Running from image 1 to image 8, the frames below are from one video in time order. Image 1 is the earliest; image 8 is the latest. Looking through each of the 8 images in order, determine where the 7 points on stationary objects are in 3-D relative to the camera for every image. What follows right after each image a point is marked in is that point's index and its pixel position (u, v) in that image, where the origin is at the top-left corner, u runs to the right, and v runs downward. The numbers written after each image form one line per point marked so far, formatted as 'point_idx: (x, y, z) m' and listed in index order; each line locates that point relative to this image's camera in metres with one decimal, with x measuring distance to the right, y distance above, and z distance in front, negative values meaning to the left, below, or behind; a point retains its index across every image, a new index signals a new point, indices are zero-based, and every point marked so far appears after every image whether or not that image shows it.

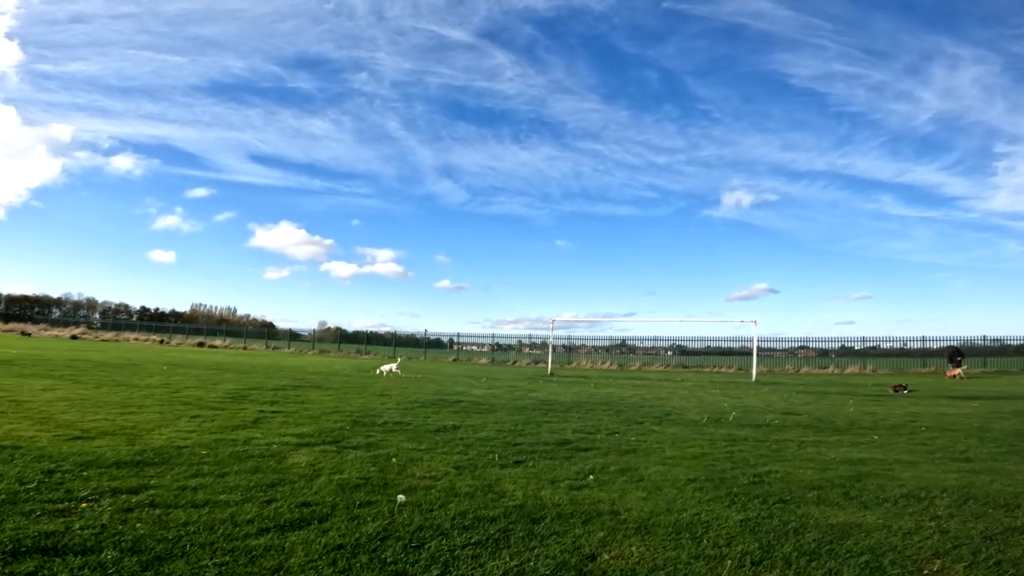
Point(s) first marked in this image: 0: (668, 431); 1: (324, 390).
0: (+2.5, -2.3, +11.5) m
1: (-5.3, -2.8, +19.9) m
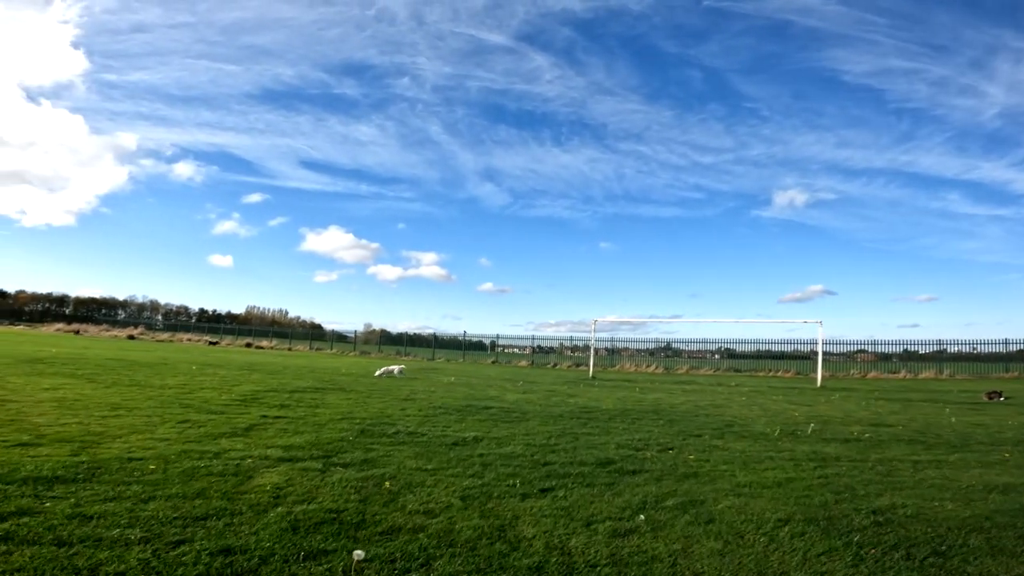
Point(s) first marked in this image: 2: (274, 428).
0: (+3.0, -2.1, +9.5) m
1: (-4.3, -2.7, +18.4) m
2: (-3.6, -2.1, +10.6) m
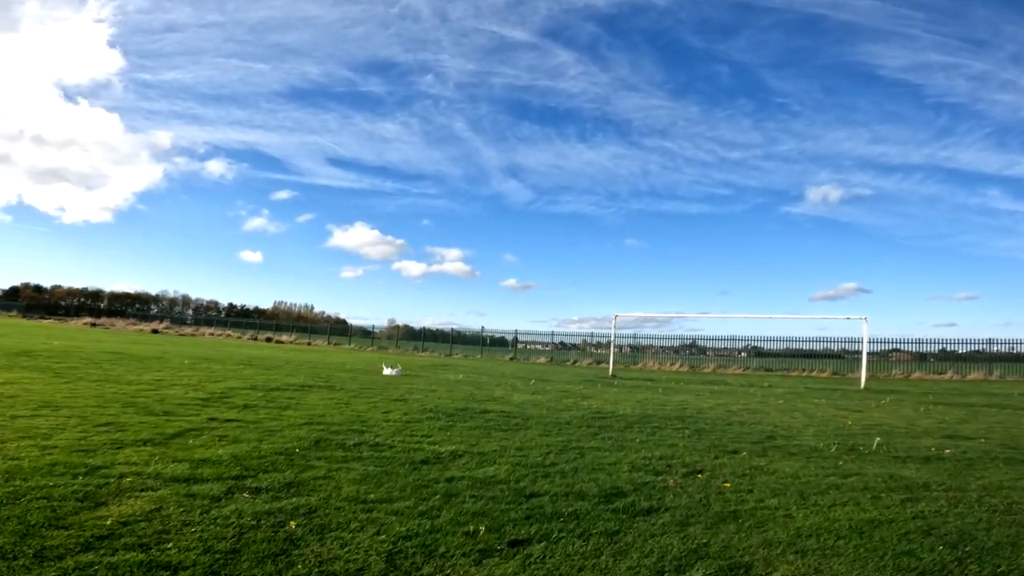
0: (+2.8, -1.9, +7.4) m
1: (-4.1, -2.3, +16.5) m
2: (-3.7, -1.8, +8.7) m
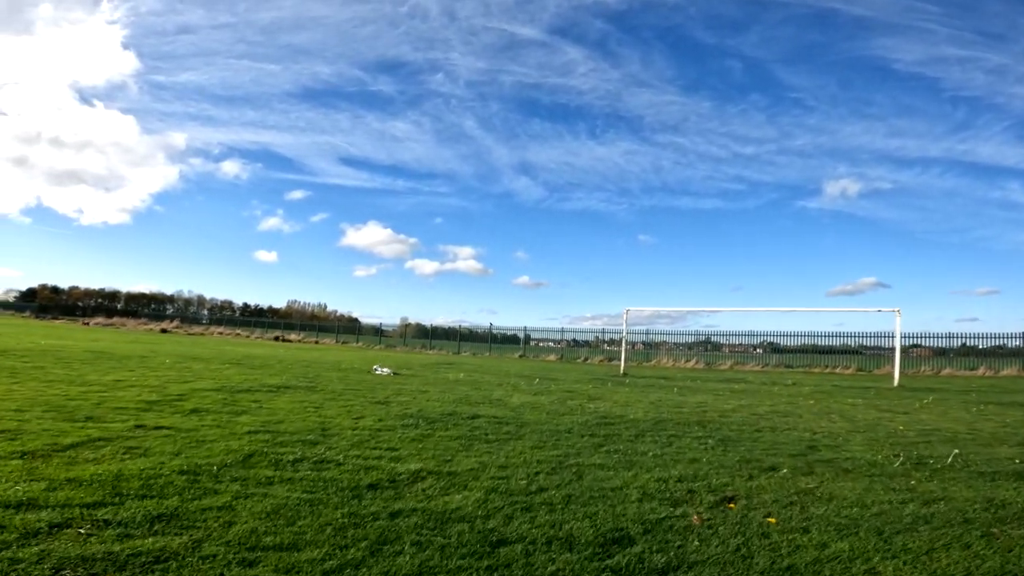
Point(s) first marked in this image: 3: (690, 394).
0: (+2.6, -1.6, +5.6) m
1: (-4.2, -2.1, +14.9) m
2: (-3.9, -1.6, +7.1) m
3: (+4.7, -2.8, +18.9) m
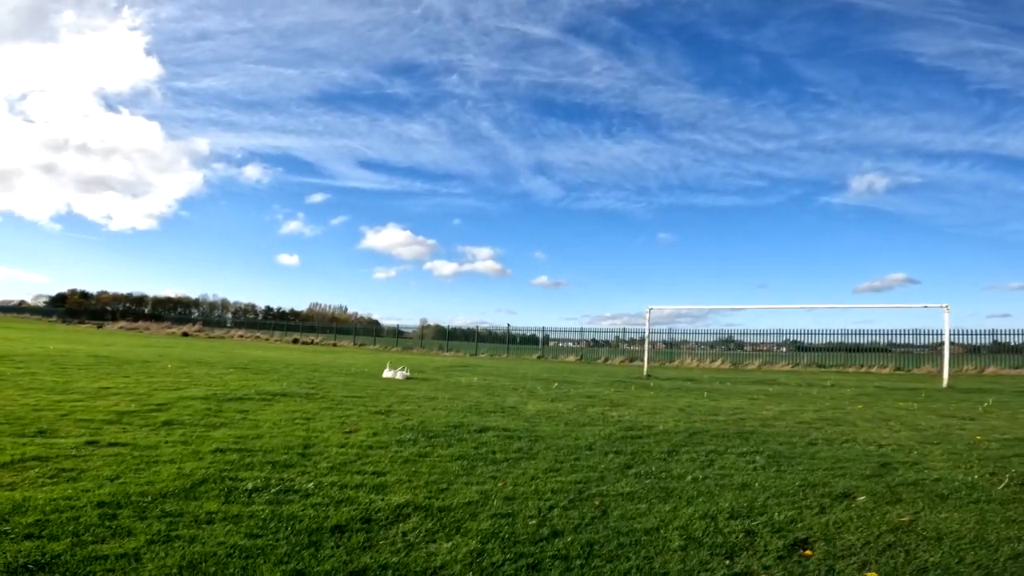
0: (+2.6, -1.5, +4.3) m
1: (-3.9, -2.1, +13.7) m
2: (-3.8, -1.6, +5.9) m
3: (+5.1, -2.7, +17.4) m
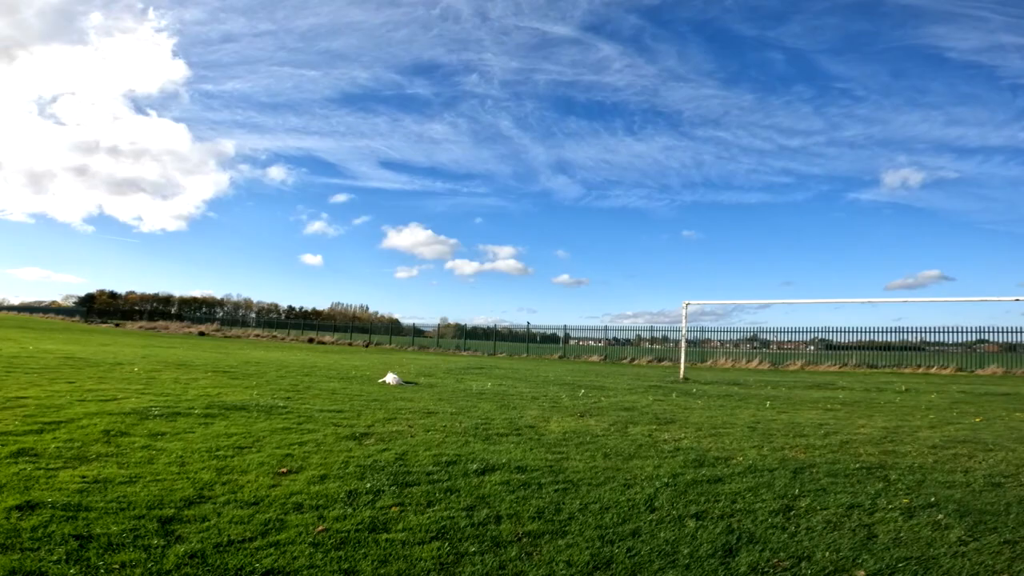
0: (+2.6, -1.3, +1.1) m
1: (-3.6, -1.9, +10.7) m
2: (-3.8, -1.3, +2.9) m
3: (+5.5, -2.4, +14.2) m
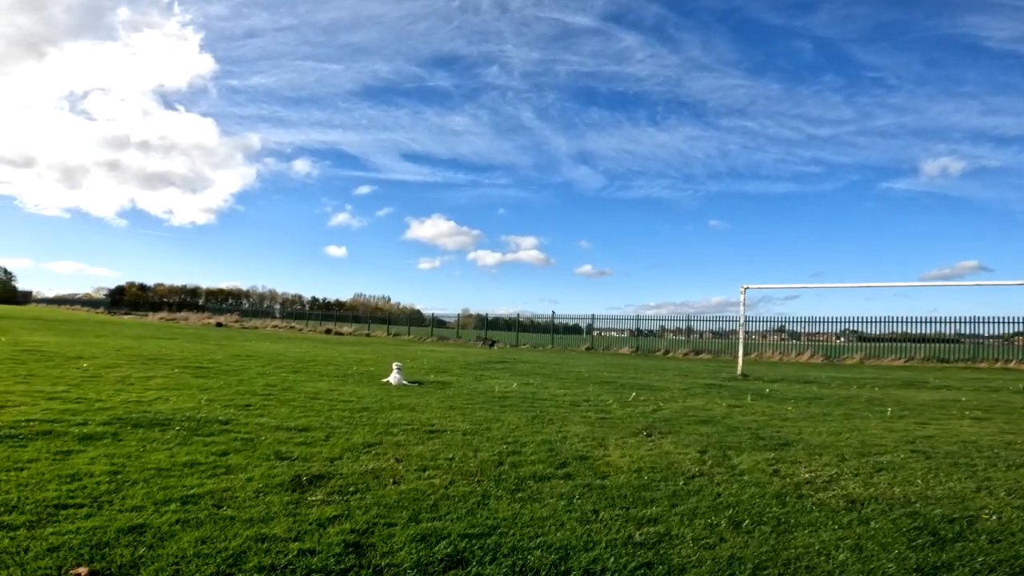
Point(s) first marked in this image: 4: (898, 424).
0: (+2.7, -1.0, -2.5) m
1: (-3.2, -1.5, +7.3) m
2: (-3.6, -1.0, -0.5) m
3: (+6.0, -2.0, +10.5) m
4: (+5.3, -1.8, +9.7) m
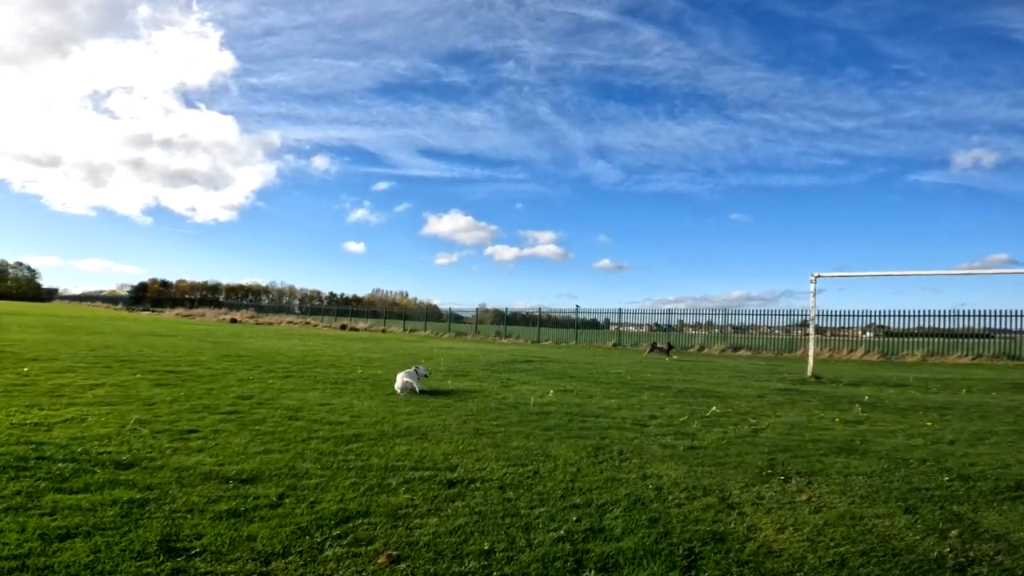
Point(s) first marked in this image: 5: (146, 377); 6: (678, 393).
0: (+3.0, -0.8, -5.5) m
1: (-2.7, -1.3, +4.4) m
2: (-3.3, -0.9, -3.3) m
3: (+6.5, -1.7, +7.4) m
4: (+5.8, -1.6, +6.6) m
5: (-5.8, -1.5, +11.1) m
6: (+3.4, -1.9, +13.0) m
